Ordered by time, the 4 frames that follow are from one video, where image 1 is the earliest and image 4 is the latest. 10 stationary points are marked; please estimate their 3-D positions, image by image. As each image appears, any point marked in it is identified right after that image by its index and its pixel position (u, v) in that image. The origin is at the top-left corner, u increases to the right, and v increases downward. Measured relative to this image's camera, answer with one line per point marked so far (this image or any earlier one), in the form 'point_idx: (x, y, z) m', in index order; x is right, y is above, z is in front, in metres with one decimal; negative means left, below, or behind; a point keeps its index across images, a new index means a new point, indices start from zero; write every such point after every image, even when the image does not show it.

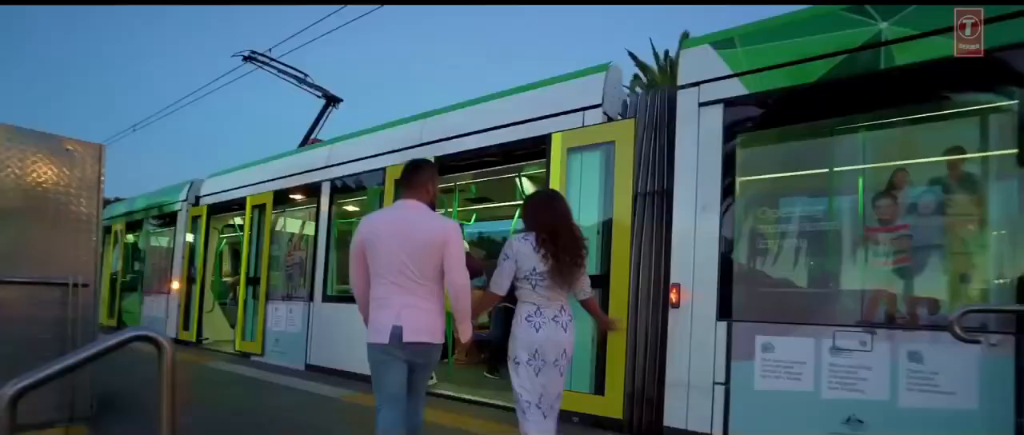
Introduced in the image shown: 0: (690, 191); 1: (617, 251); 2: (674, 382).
0: (+1.2, +0.2, +4.8) m
1: (+0.8, -0.2, +5.1) m
2: (+1.1, -1.1, +4.7) m
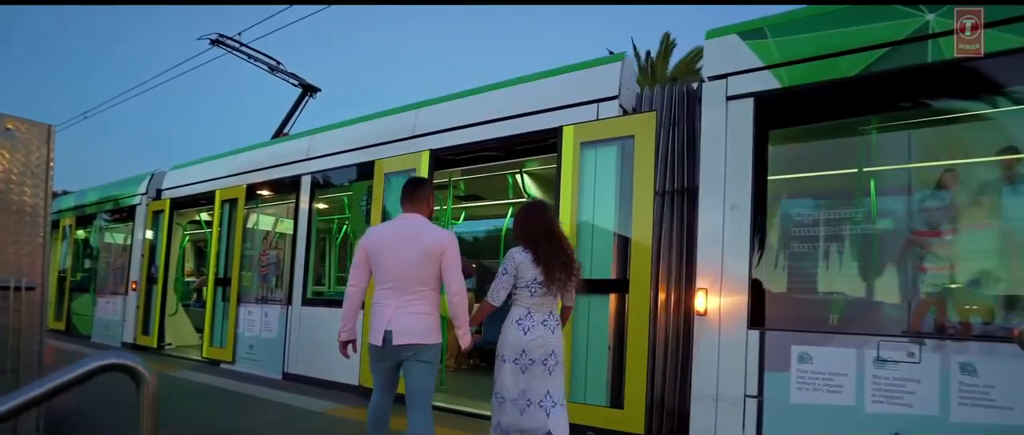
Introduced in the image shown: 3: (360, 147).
0: (+1.3, +0.2, +4.5) m
1: (+0.9, -0.2, +4.8) m
2: (+1.2, -1.1, +4.4) m
3: (-1.4, +0.6, +6.3) m
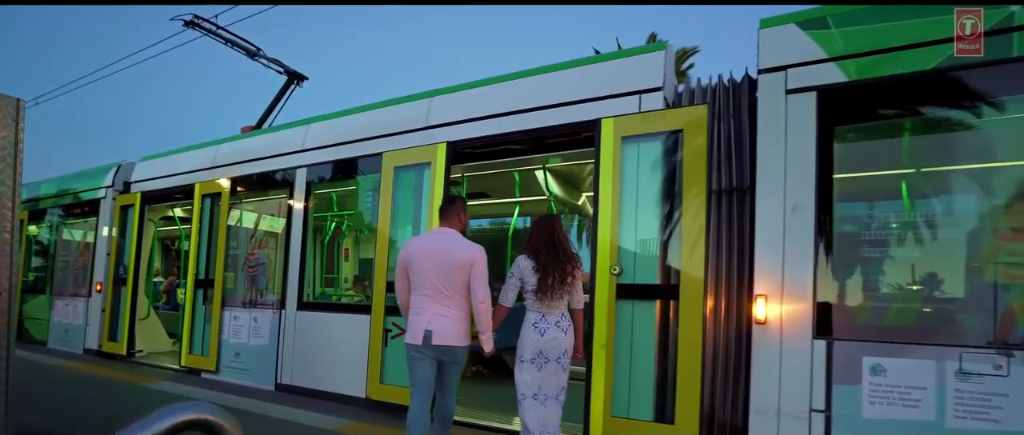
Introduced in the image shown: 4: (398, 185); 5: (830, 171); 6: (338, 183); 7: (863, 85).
0: (+1.6, +0.2, +4.2) m
1: (+1.1, -0.2, +4.5) m
2: (+1.4, -1.1, +4.1) m
3: (-1.2, +0.7, +5.8) m
4: (-0.9, +0.3, +5.5) m
5: (+1.9, +0.3, +4.1) m
6: (-1.4, +0.3, +5.9) m
7: (+2.0, +0.8, +4.1) m
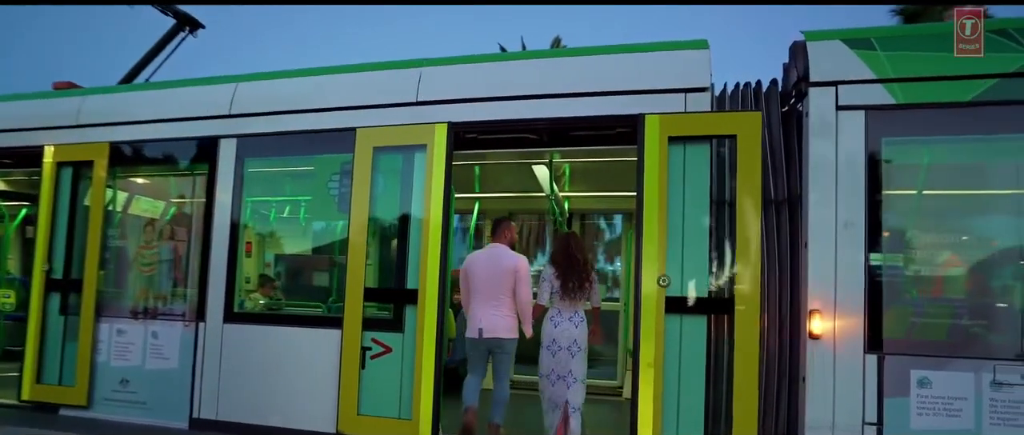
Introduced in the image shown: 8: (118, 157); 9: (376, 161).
0: (+1.9, +0.1, +4.2) m
1: (+1.3, -0.3, +4.3) m
2: (+1.7, -1.2, +4.1) m
3: (-1.3, +0.7, +4.7) m
4: (-0.9, +0.3, +4.6) m
5: (+2.2, +0.2, +4.2) m
6: (-1.5, +0.4, +4.7) m
7: (+2.4, +0.7, +4.2) m
8: (-2.8, +0.5, +4.9) m
9: (-0.9, +0.4, +4.6) m
